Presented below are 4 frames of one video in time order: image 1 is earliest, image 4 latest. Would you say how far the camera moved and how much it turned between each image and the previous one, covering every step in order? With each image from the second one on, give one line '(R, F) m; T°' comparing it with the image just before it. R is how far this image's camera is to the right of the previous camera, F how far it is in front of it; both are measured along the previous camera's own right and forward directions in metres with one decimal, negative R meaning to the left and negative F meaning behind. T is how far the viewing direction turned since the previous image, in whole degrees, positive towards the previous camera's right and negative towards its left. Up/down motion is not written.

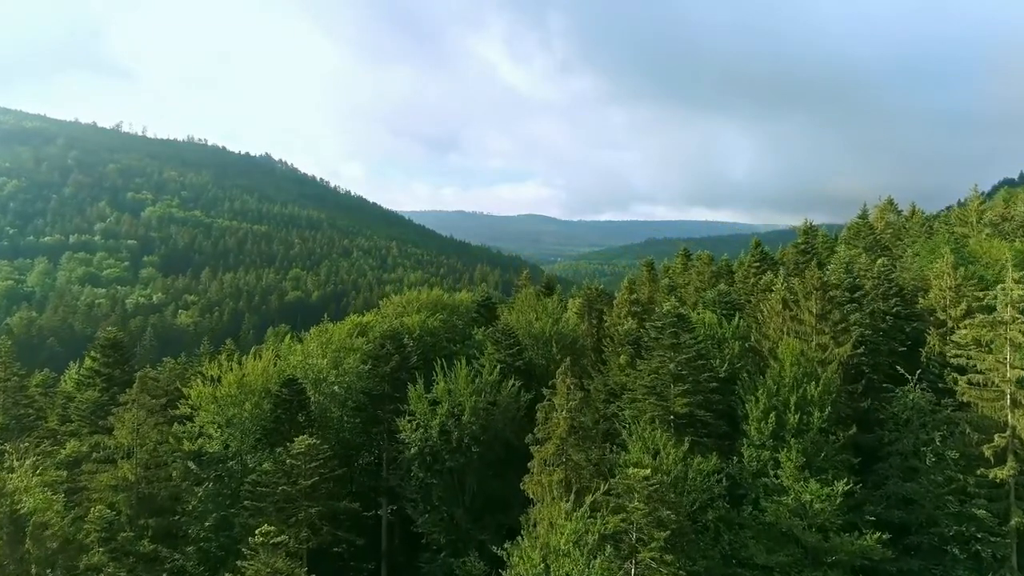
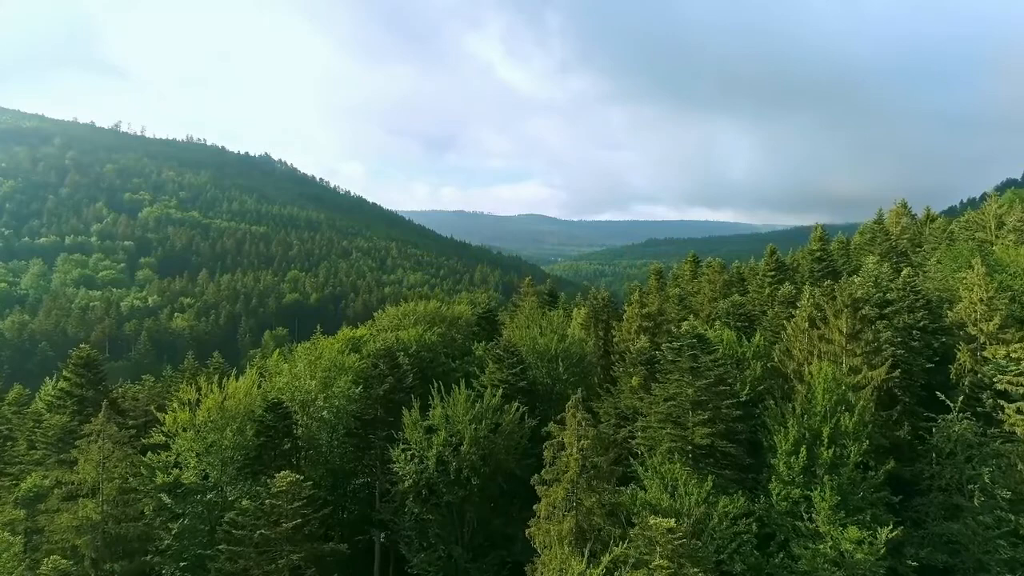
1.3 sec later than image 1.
(-0.2, +3.3) m; 0°
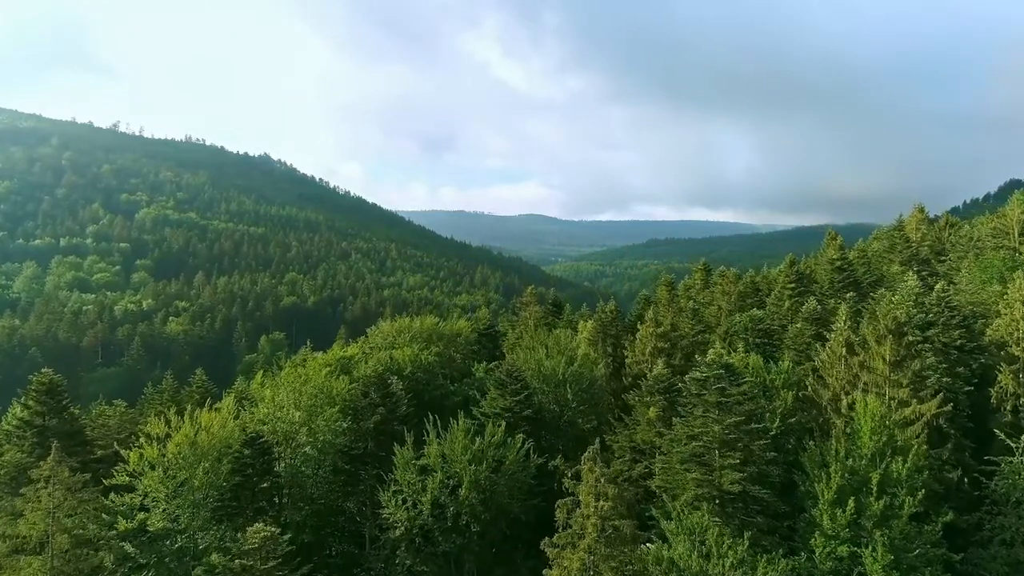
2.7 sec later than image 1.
(-0.2, +3.9) m; 0°
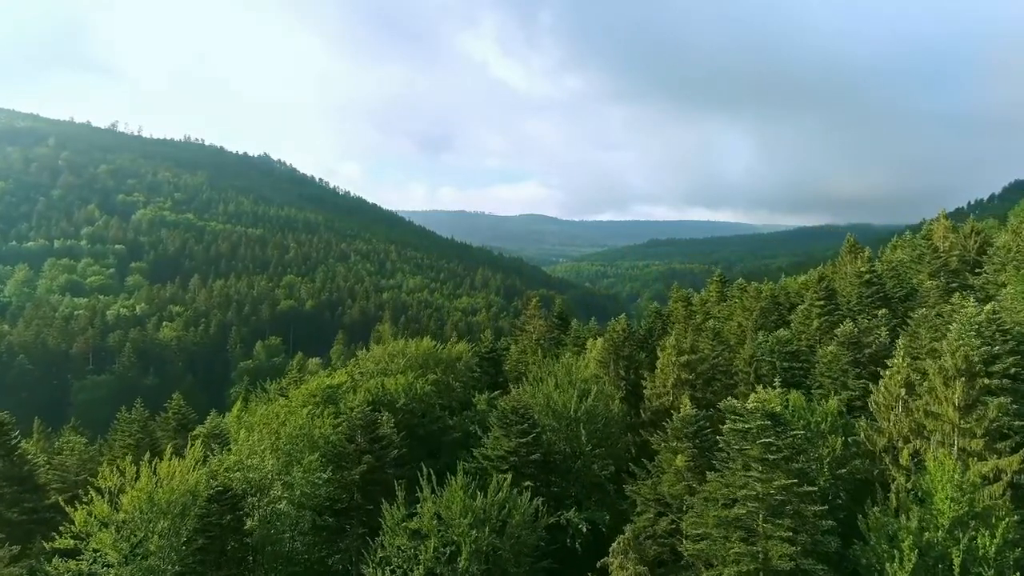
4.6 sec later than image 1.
(-0.3, +4.7) m; 0°
